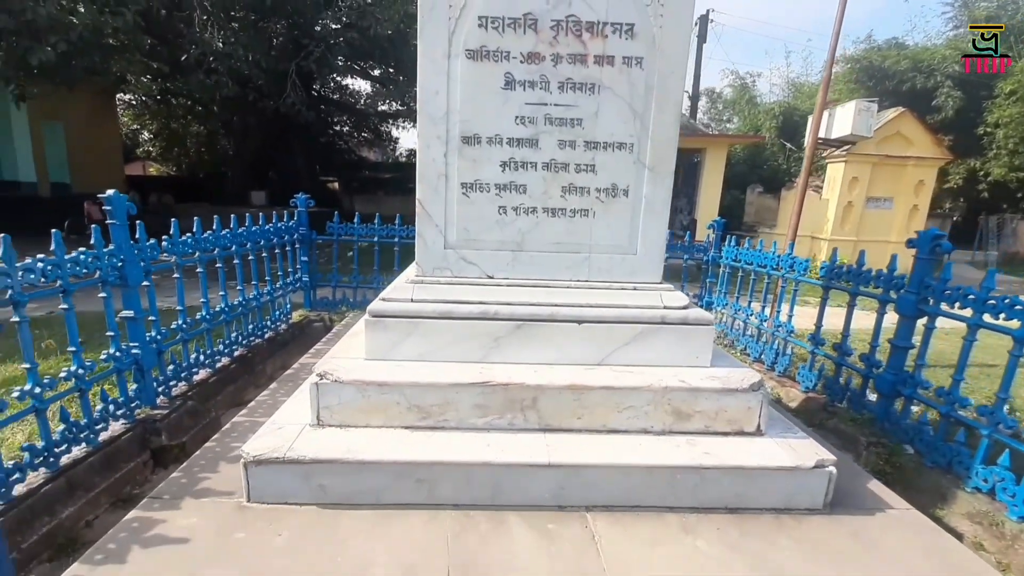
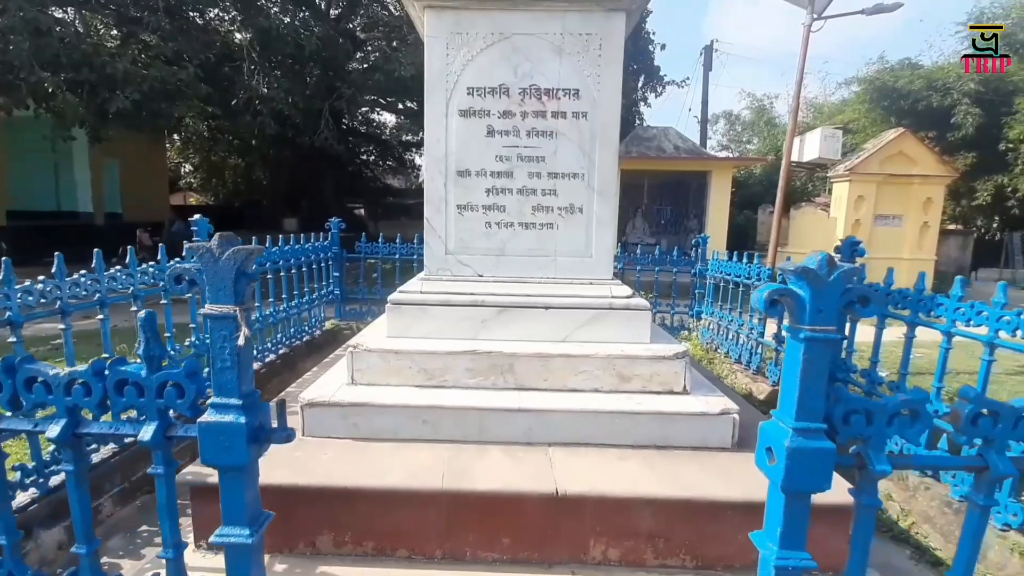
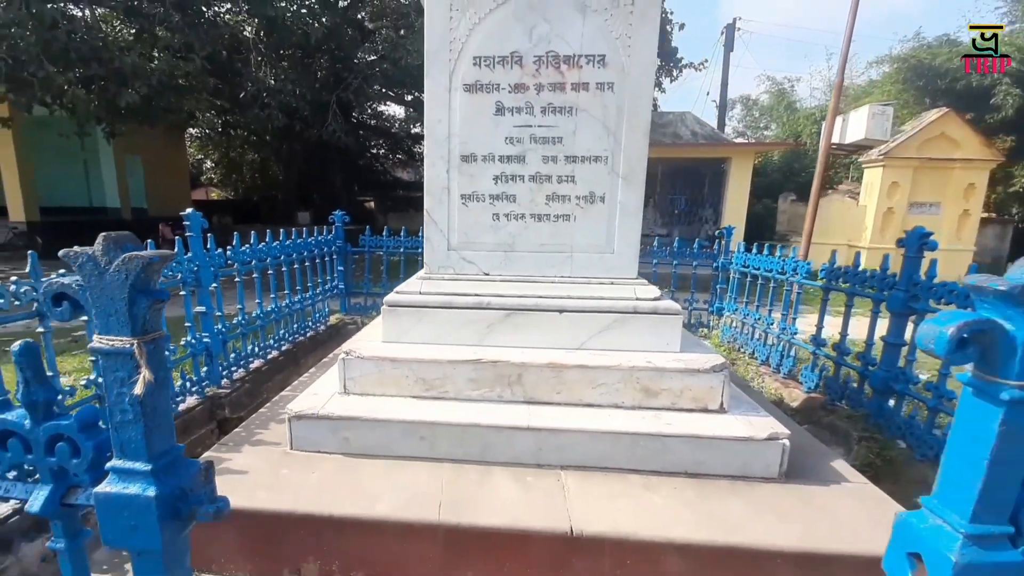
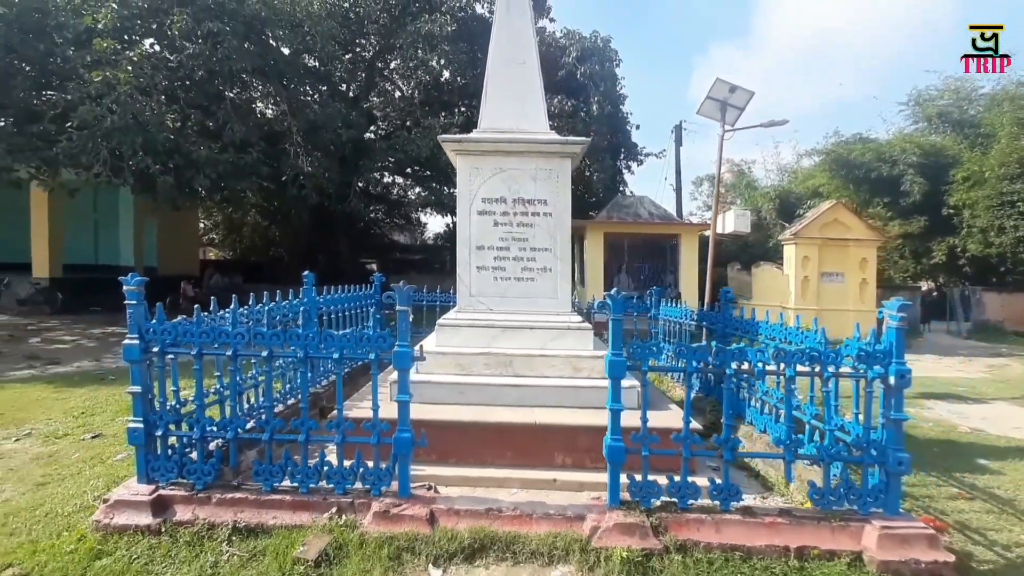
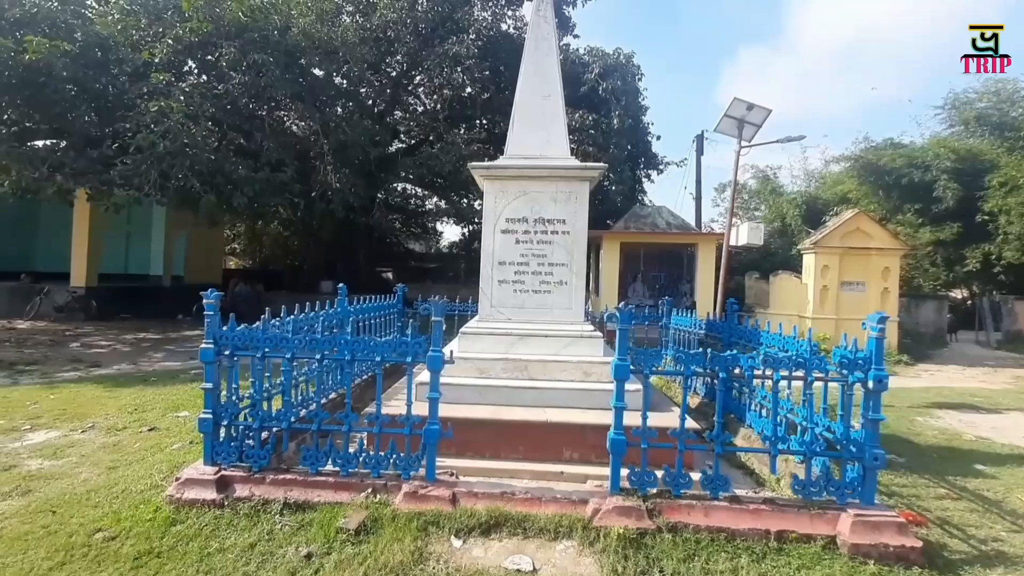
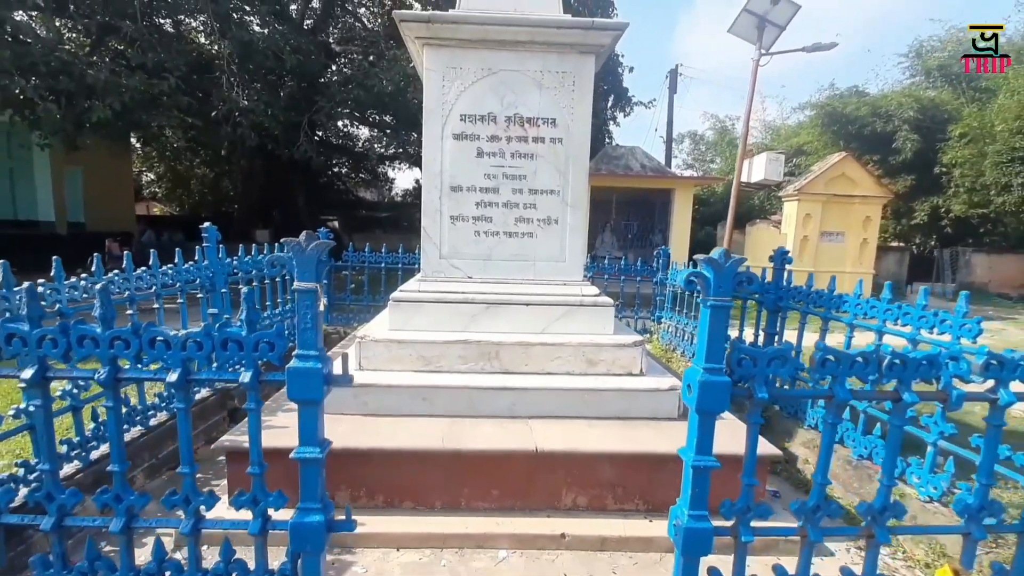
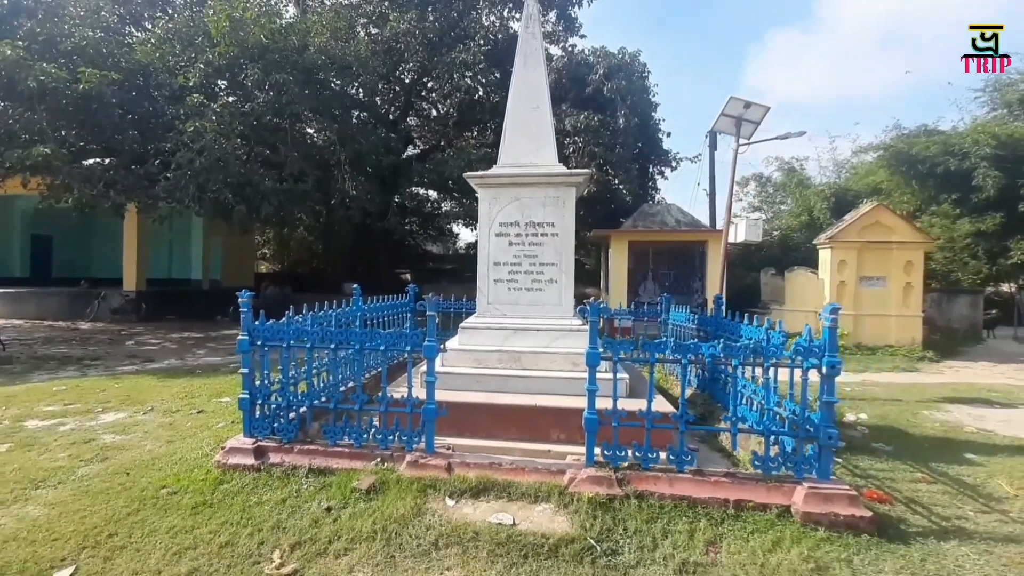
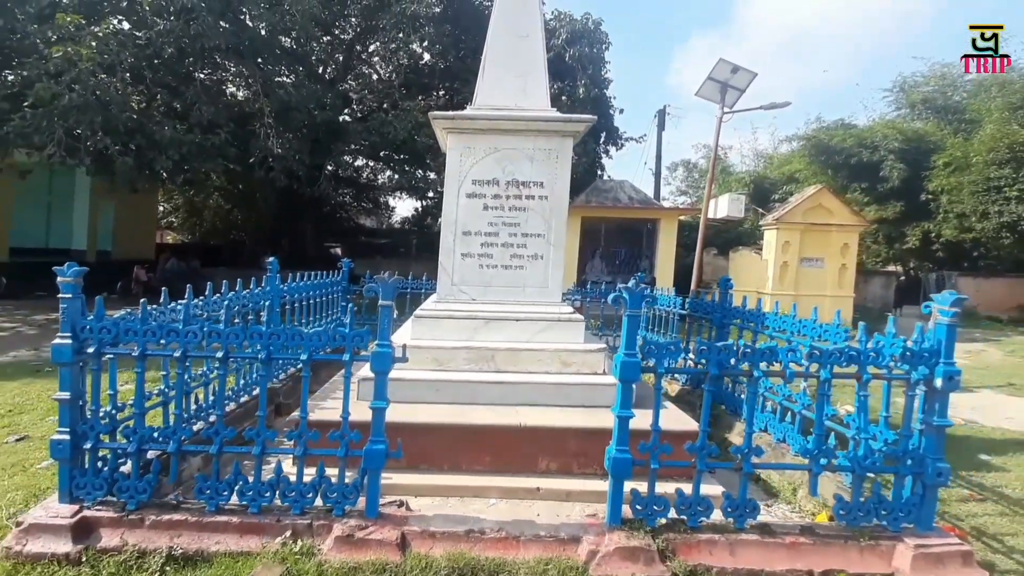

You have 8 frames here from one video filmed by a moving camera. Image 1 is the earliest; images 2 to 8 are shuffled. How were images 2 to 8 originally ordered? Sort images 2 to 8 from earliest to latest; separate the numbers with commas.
3, 2, 6, 8, 4, 5, 7
